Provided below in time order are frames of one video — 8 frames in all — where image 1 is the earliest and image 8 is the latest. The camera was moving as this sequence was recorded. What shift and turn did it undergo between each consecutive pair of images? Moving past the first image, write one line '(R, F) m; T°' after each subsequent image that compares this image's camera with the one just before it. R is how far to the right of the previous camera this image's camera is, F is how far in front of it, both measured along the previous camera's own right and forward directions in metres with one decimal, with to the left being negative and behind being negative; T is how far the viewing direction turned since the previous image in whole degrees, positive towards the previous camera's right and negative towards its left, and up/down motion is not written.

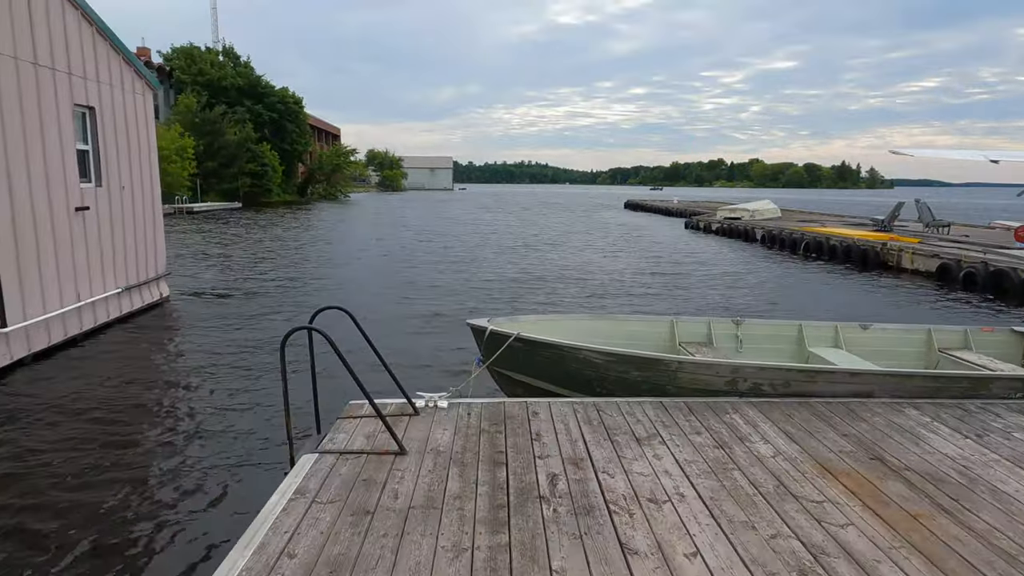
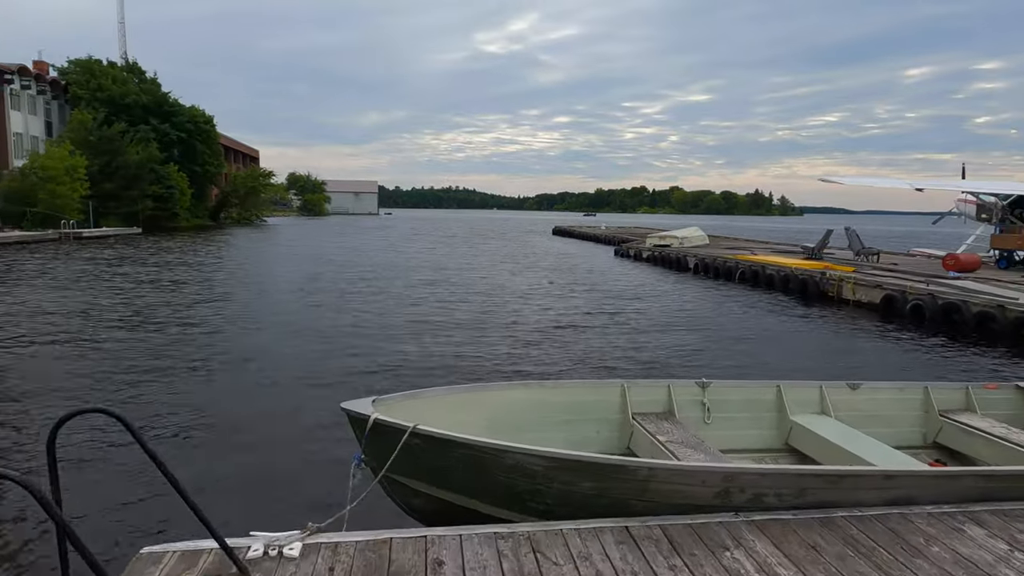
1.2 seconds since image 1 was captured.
(+0.2, +1.7) m; +6°
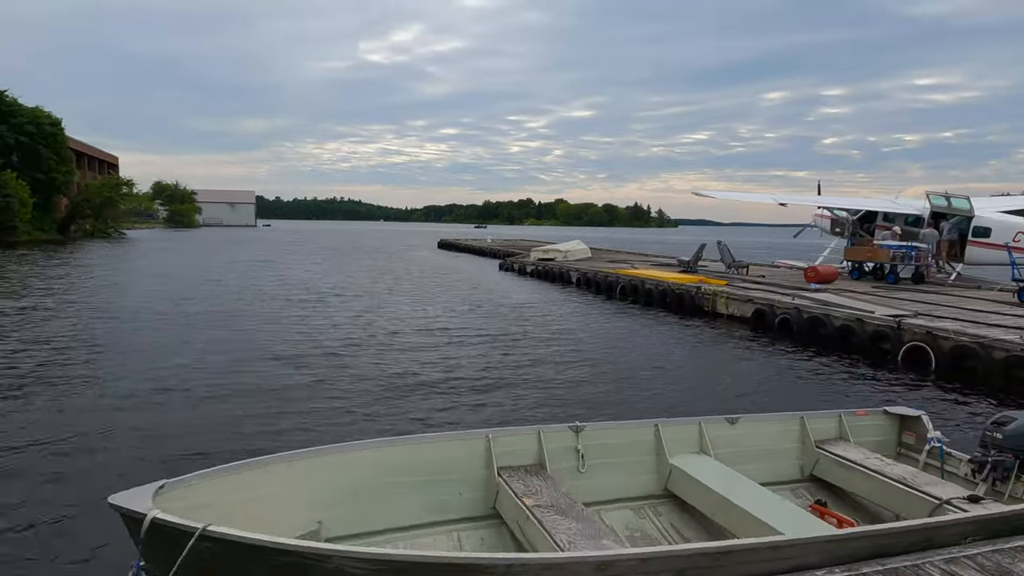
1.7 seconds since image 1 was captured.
(+0.3, +0.7) m; +9°
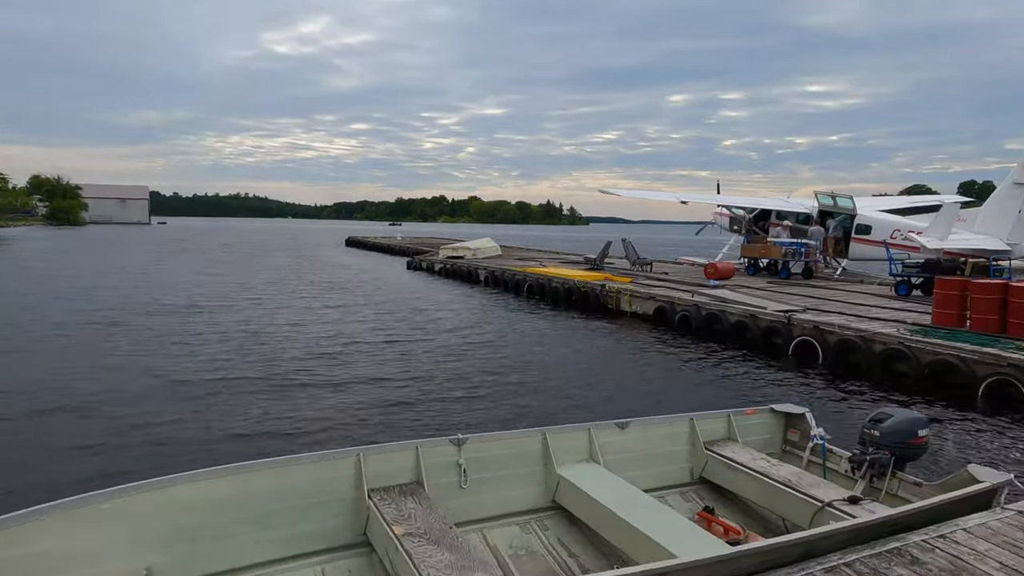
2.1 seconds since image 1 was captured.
(+0.3, +0.3) m; +7°
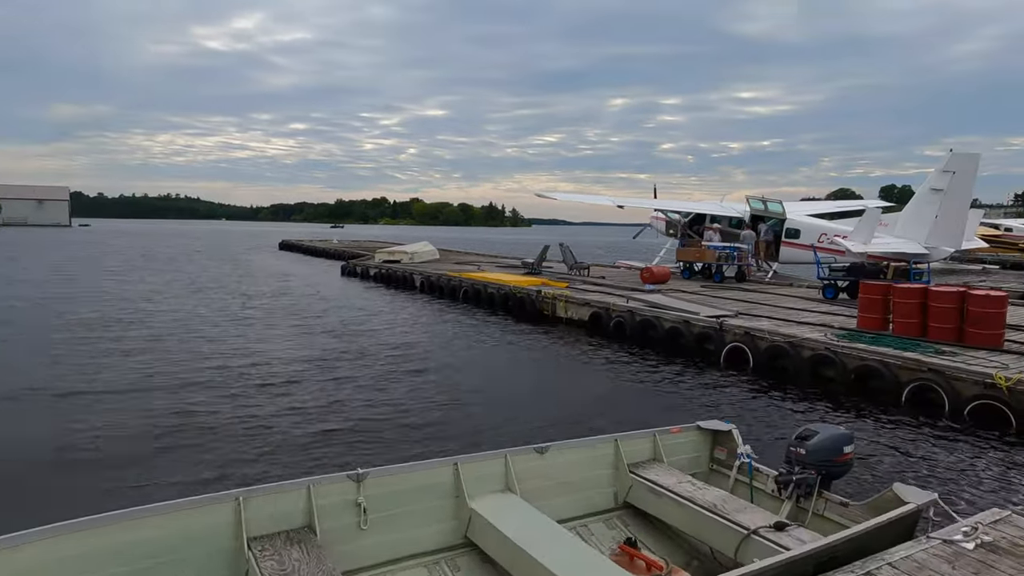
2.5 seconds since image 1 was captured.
(+0.2, +0.4) m; +5°
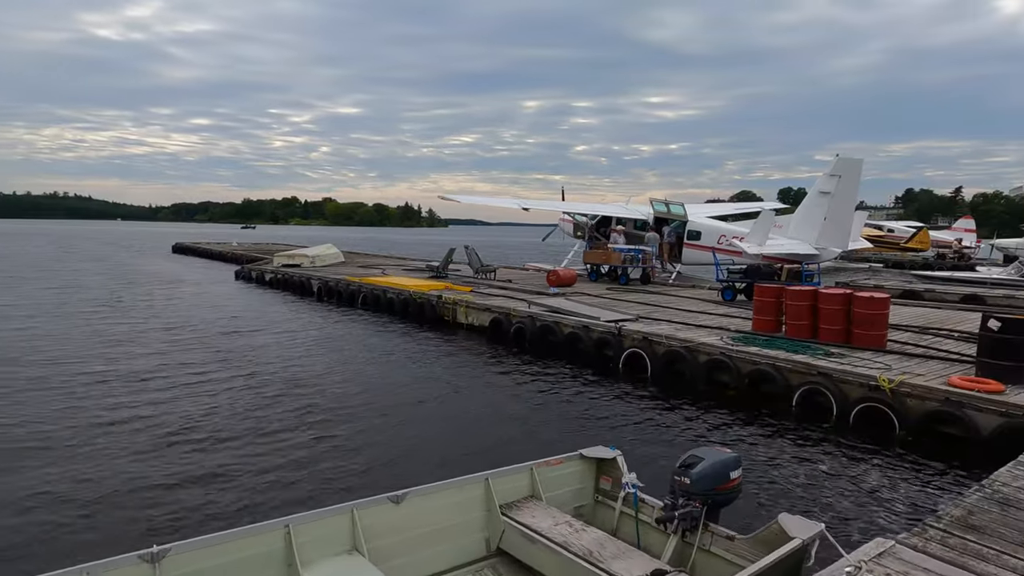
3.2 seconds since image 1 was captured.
(+0.4, +0.6) m; +7°
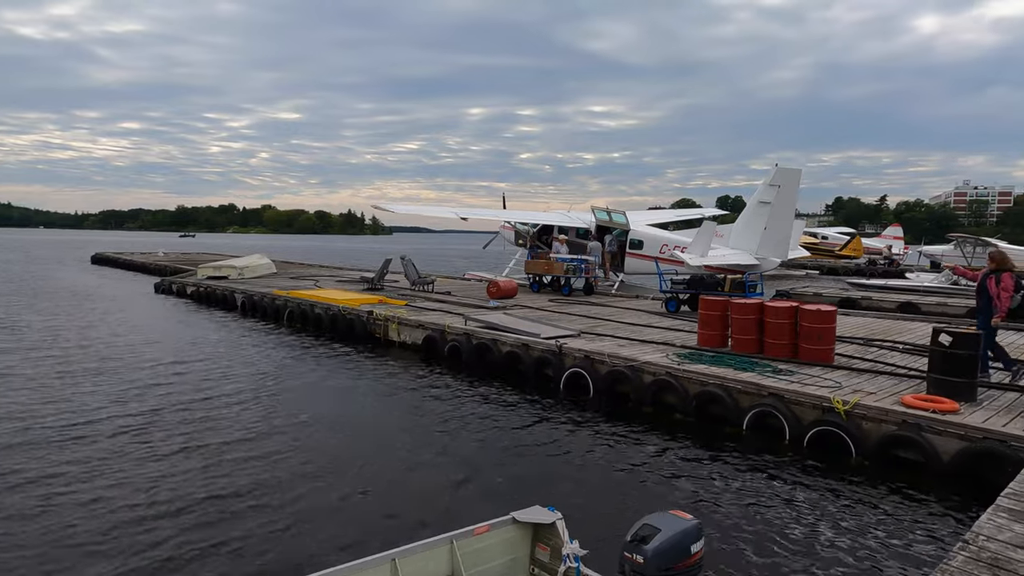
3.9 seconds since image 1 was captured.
(+0.2, +0.8) m; +5°
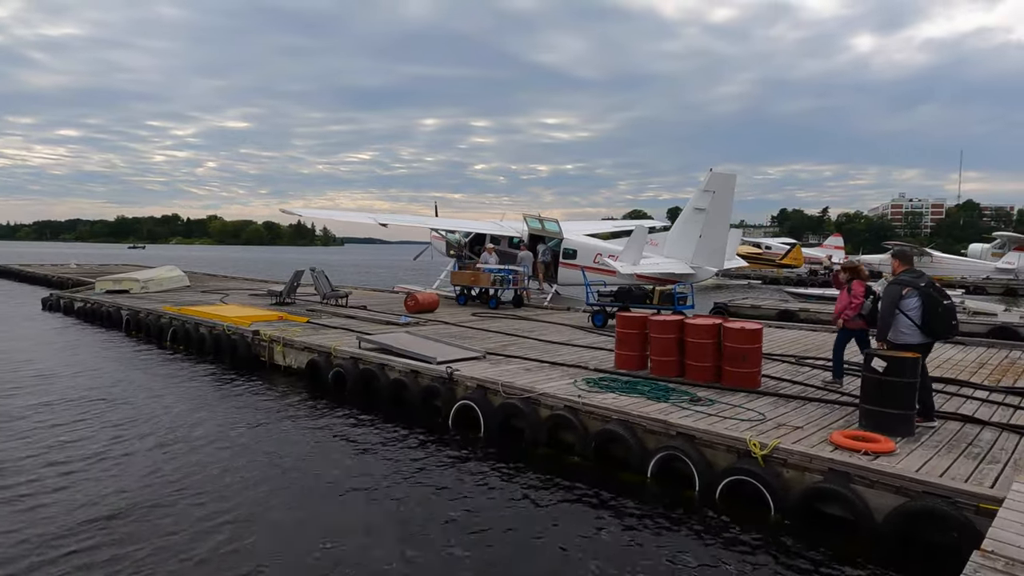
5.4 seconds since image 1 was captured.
(+1.0, +1.4) m; +4°
